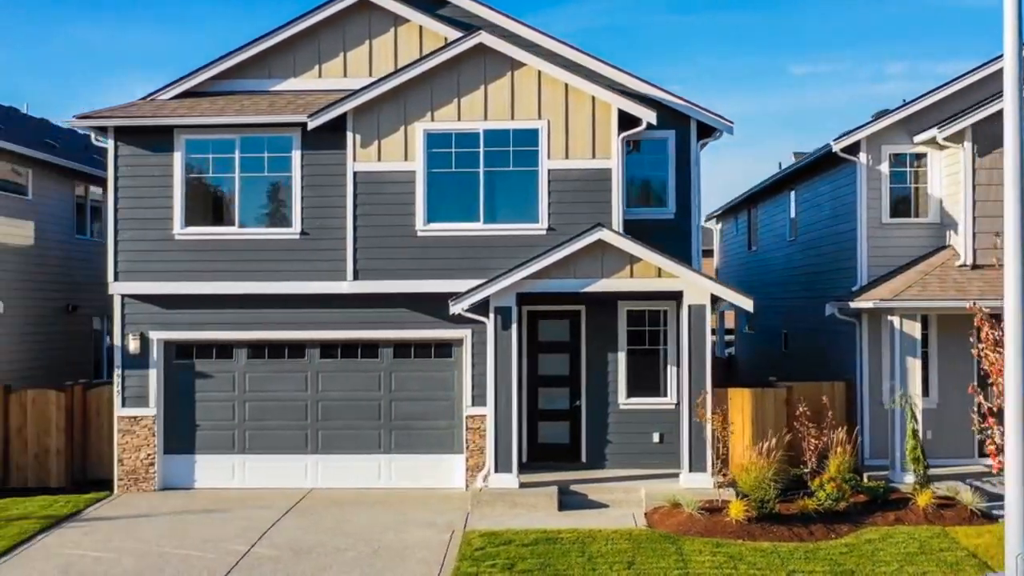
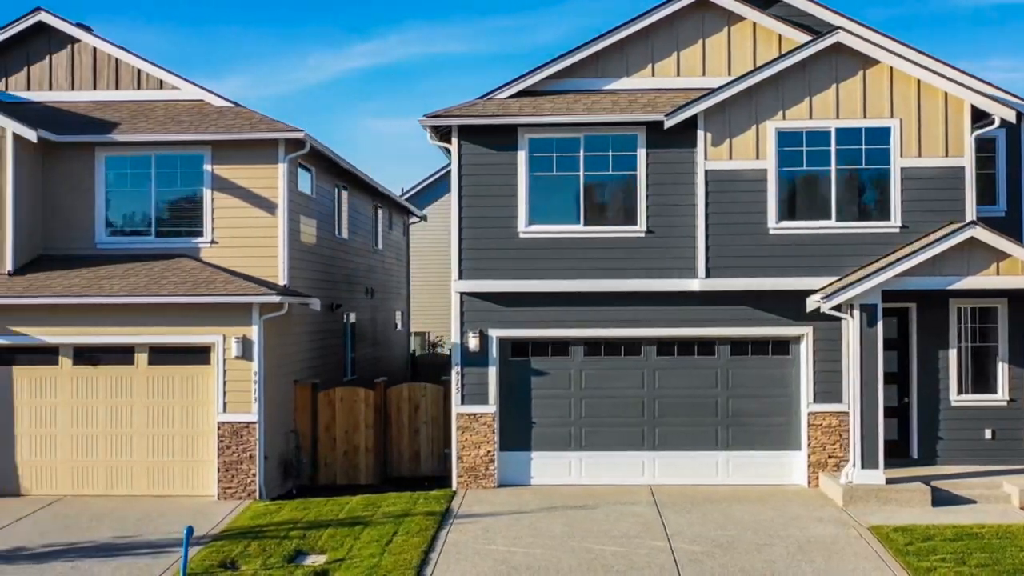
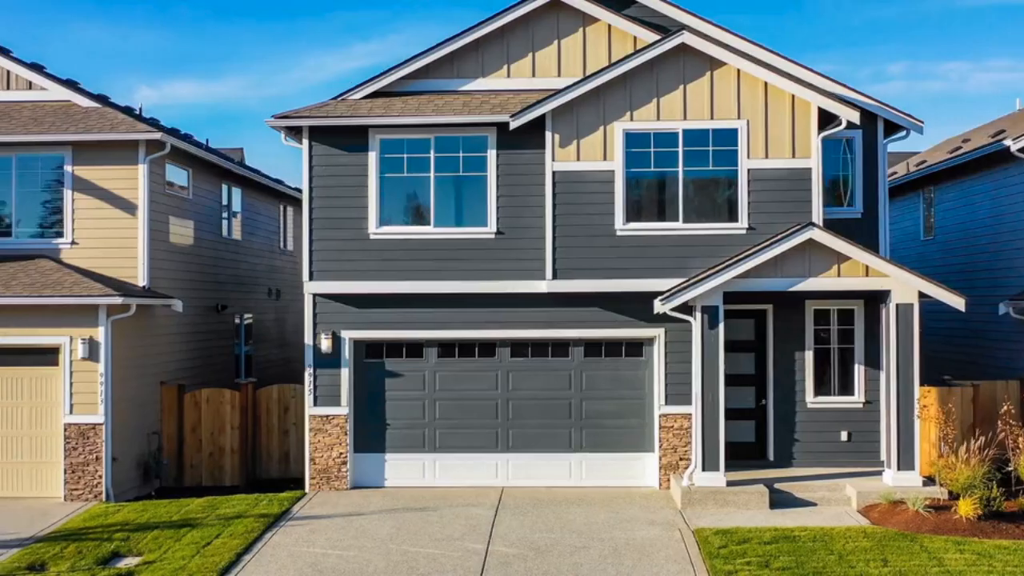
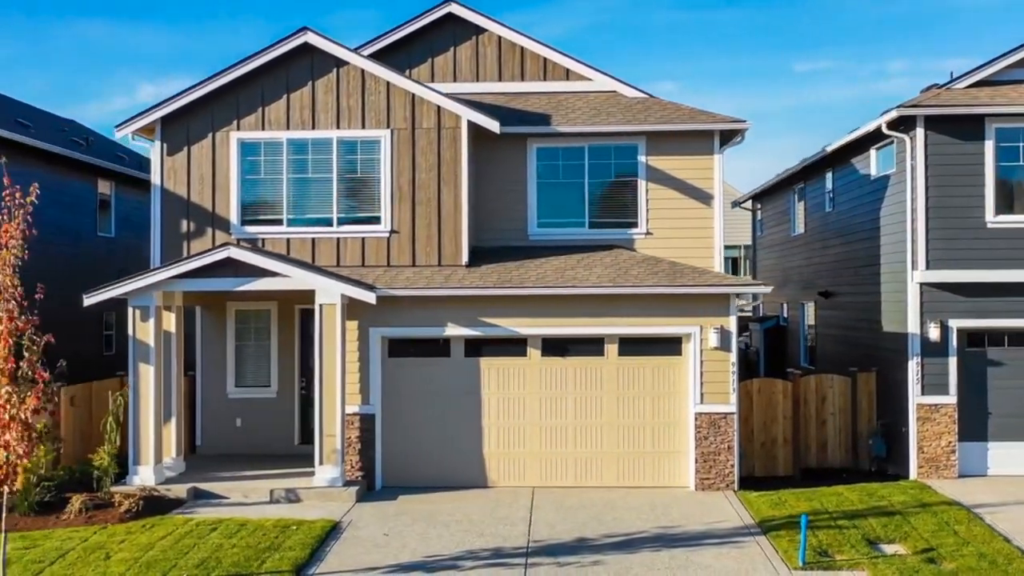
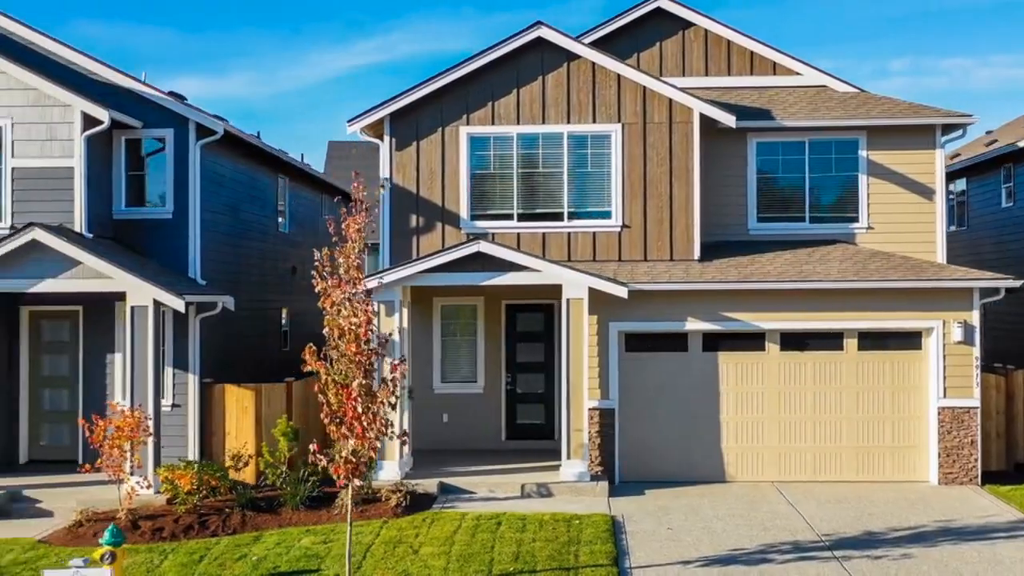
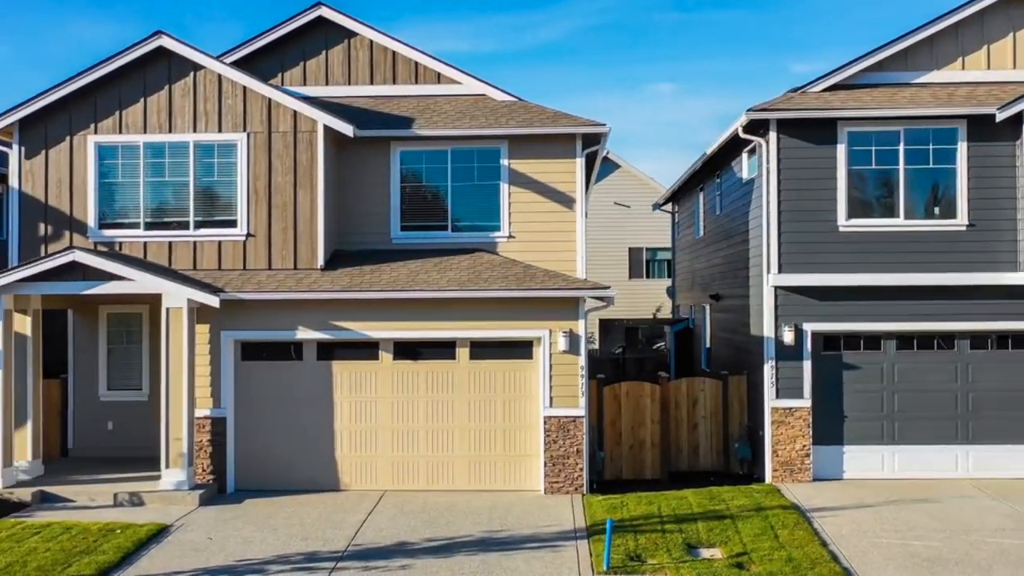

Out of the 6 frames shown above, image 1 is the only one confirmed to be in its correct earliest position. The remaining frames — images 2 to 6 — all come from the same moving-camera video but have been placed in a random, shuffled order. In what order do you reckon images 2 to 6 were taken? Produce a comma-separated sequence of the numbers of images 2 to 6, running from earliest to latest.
3, 2, 6, 4, 5
